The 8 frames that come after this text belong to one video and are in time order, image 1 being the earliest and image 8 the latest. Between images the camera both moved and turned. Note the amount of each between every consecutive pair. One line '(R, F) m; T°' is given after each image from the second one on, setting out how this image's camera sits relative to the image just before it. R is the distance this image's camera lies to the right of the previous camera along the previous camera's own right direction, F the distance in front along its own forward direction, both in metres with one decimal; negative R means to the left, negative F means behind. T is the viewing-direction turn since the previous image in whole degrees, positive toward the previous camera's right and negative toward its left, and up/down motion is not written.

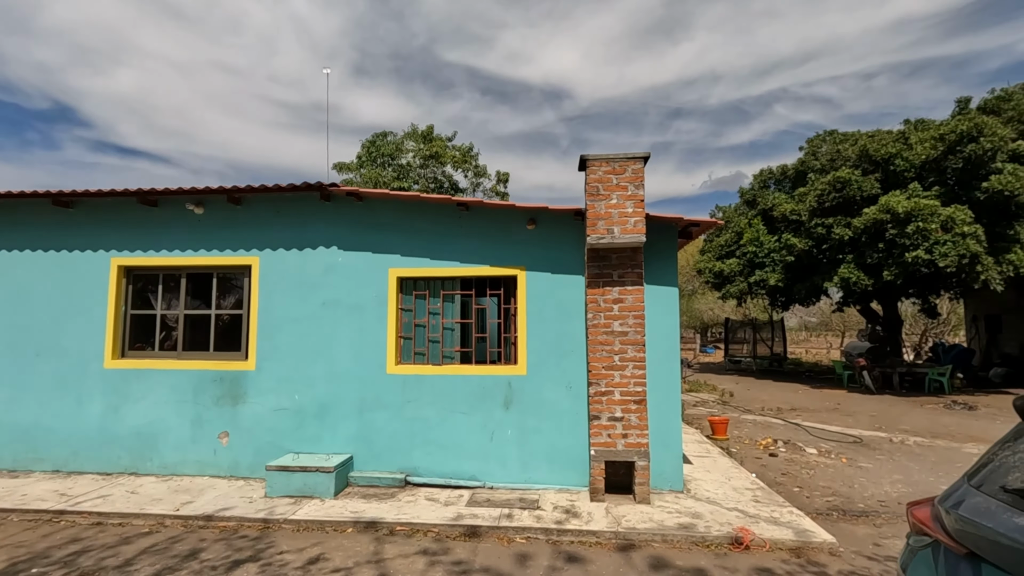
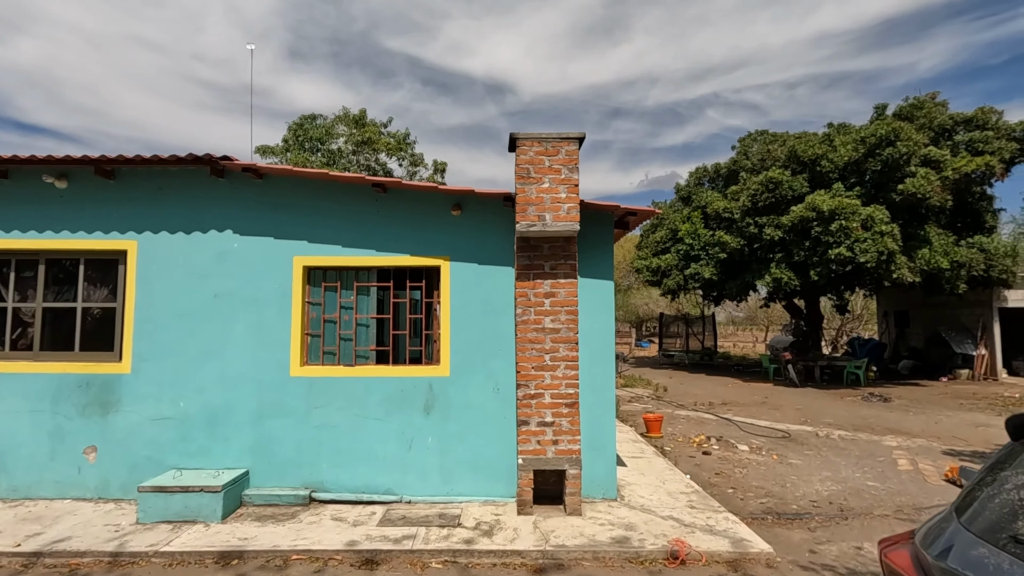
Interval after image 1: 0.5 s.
(+0.2, +0.5) m; +6°
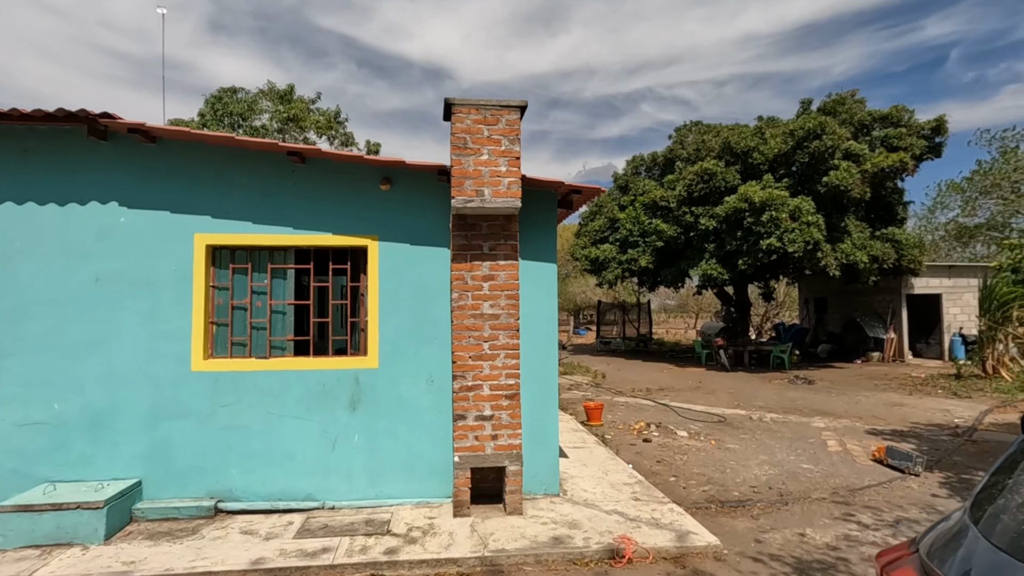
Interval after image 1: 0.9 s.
(0.0, +0.4) m; +7°
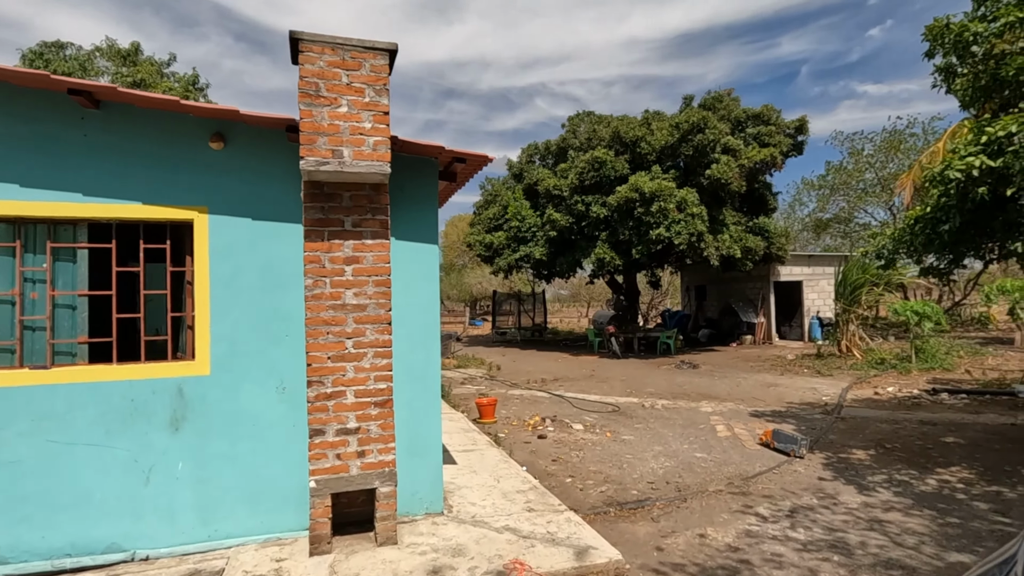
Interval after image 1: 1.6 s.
(+0.2, +0.6) m; +11°
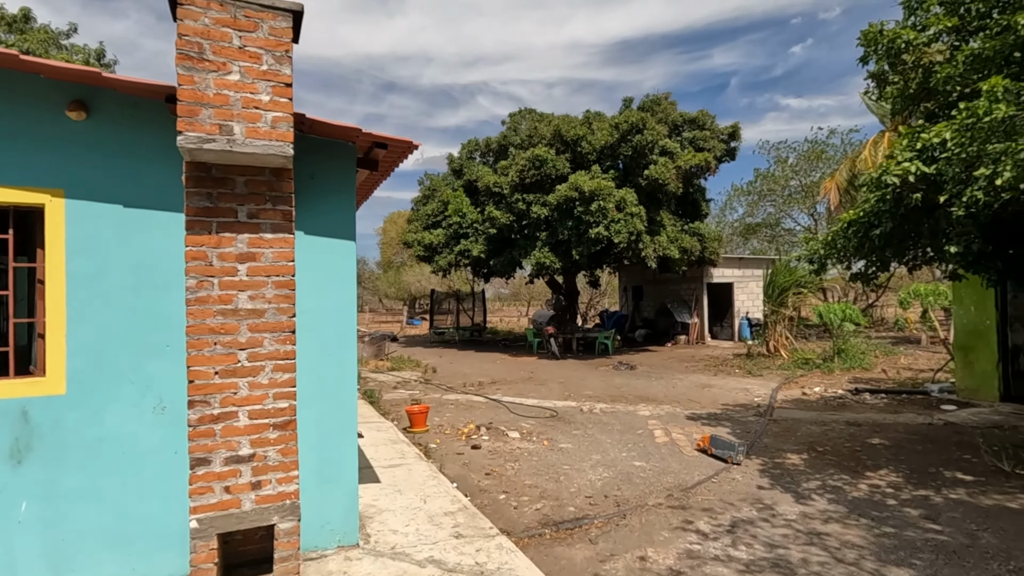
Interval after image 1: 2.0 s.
(+0.1, +0.4) m; +6°
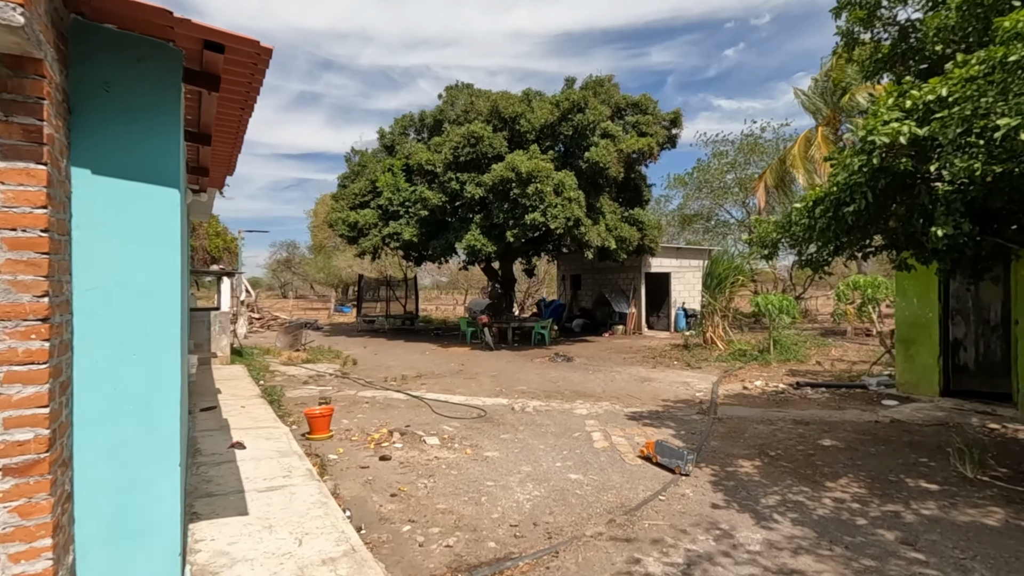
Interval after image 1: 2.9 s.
(+0.2, +0.9) m; +6°
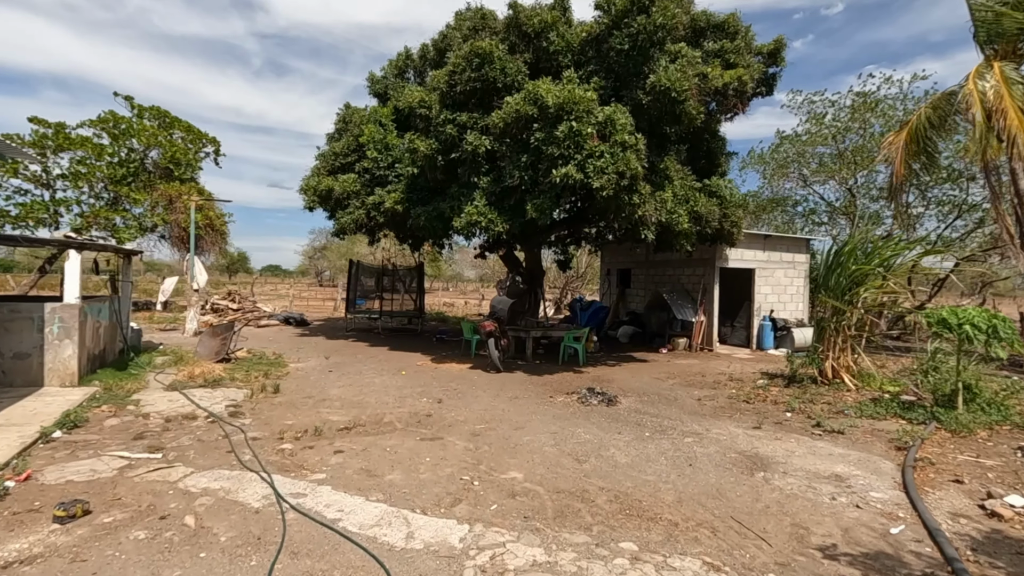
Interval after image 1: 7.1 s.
(+0.5, +4.5) m; -5°
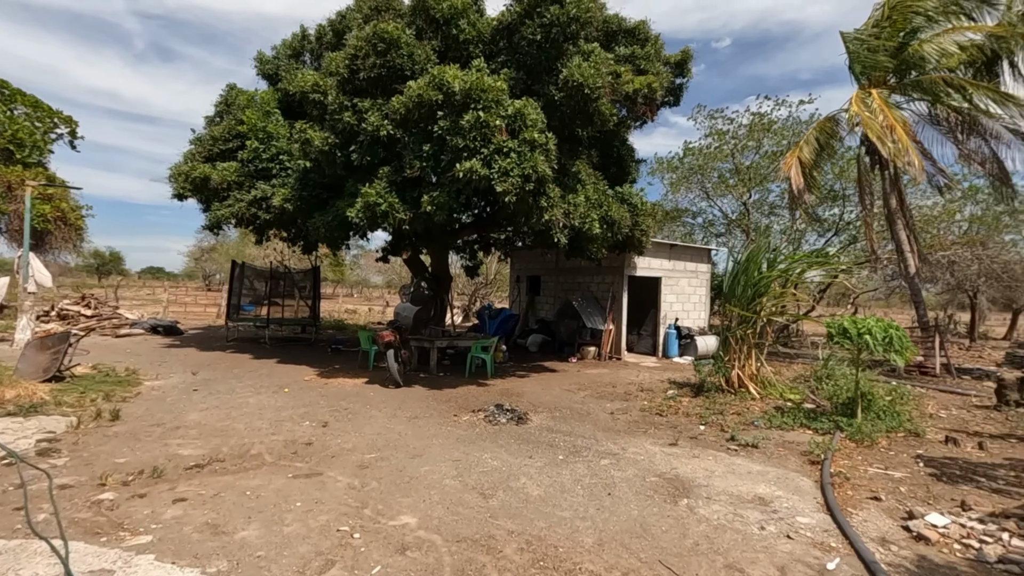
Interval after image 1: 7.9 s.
(+0.1, +0.7) m; +10°
